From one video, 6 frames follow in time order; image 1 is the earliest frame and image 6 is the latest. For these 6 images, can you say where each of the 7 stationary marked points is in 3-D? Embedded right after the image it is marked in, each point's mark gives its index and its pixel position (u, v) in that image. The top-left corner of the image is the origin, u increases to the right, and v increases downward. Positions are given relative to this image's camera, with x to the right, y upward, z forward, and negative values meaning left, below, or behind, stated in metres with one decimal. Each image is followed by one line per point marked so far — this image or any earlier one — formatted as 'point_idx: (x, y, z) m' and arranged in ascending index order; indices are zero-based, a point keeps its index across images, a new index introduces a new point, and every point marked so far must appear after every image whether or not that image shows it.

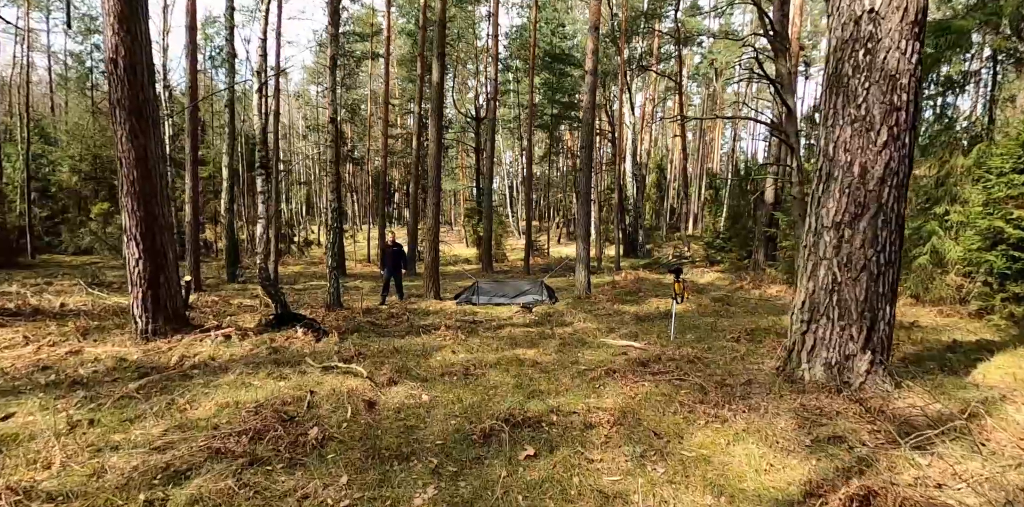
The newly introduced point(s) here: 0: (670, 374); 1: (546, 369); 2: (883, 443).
0: (+1.4, -1.0, +5.5) m
1: (+0.3, -1.0, +5.7) m
2: (+2.2, -1.1, +3.8) m
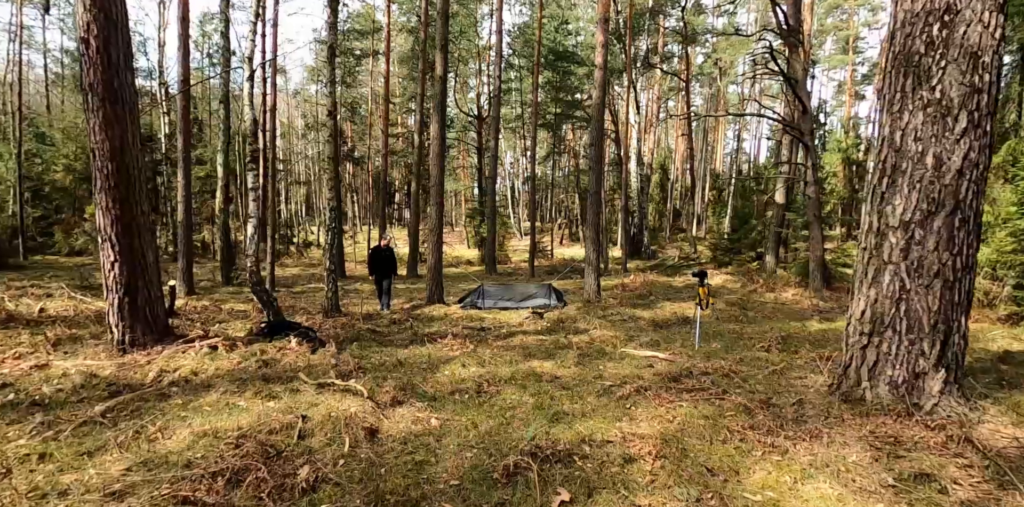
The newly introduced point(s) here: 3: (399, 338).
0: (+1.5, -1.1, +4.9) m
1: (+0.4, -1.1, +5.1) m
2: (+2.3, -1.1, +3.2) m
3: (-1.2, -0.9, +7.0) m
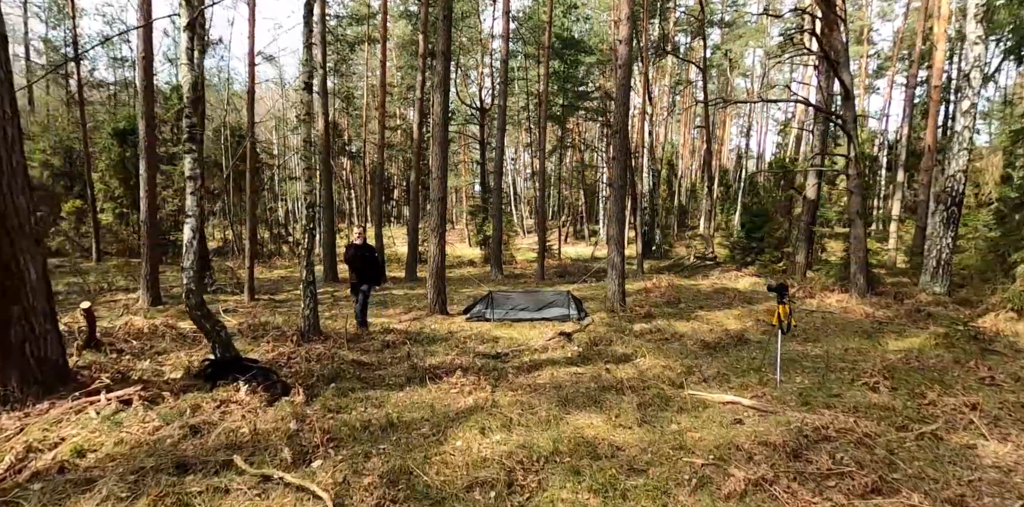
0: (+1.7, -1.1, +3.2) m
1: (+0.7, -1.1, +3.5) m
2: (+2.6, -1.2, +1.5) m
3: (-1.0, -1.0, +5.3) m
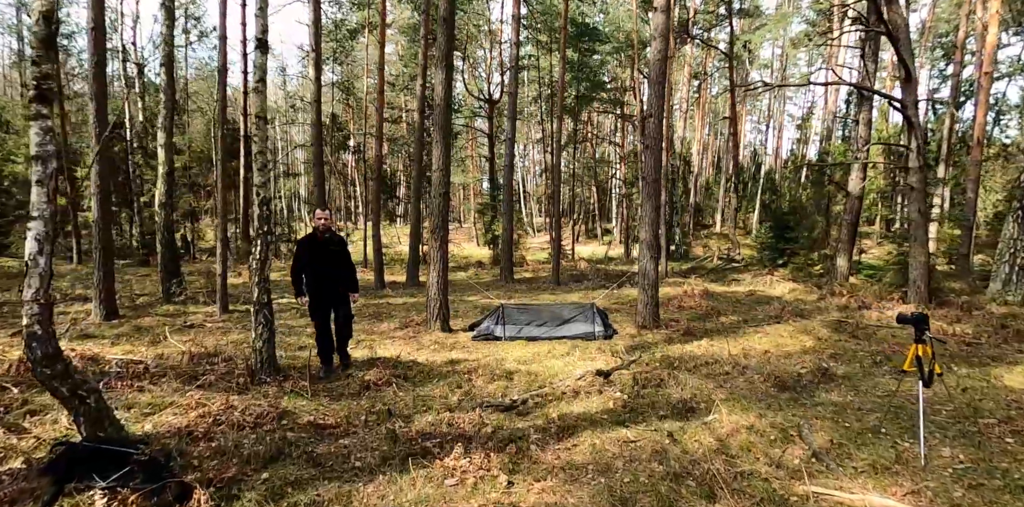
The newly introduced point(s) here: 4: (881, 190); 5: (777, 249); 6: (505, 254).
0: (+1.8, -1.3, +1.5) m
1: (+0.8, -1.3, +1.7) m
2: (+2.7, -1.3, -0.3) m
3: (-0.9, -1.1, +3.6) m
4: (+9.6, +1.7, +16.6) m
5: (+7.6, +0.1, +18.3) m
6: (-0.2, 0.0, +16.7) m
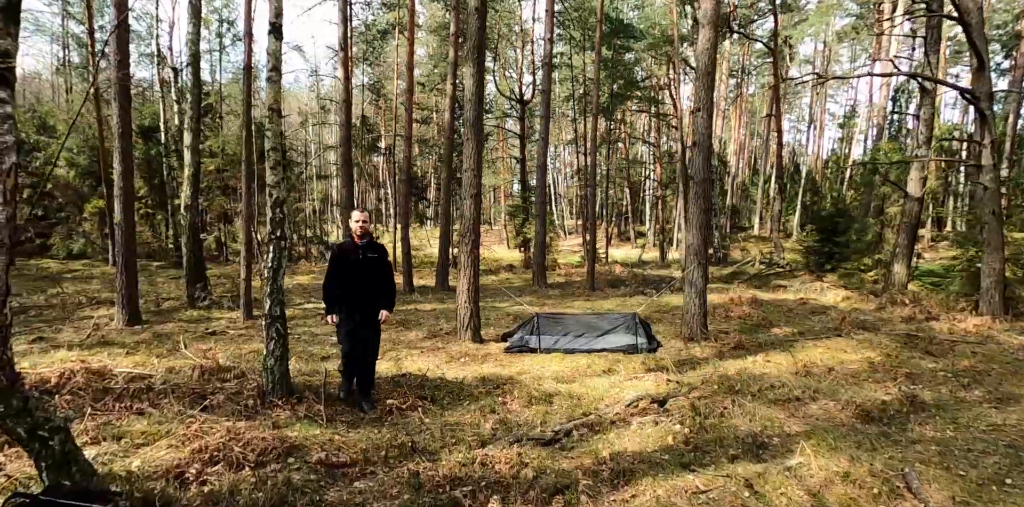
0: (+2.0, -1.3, +0.7) m
1: (+0.9, -1.3, +1.1) m
2: (+2.7, -1.4, -1.0) m
3: (-0.6, -1.2, +3.0) m
4: (+10.5, +1.5, +15.5) m
5: (+8.5, 0.0, +17.3) m
6: (+0.7, -0.1, +16.1) m
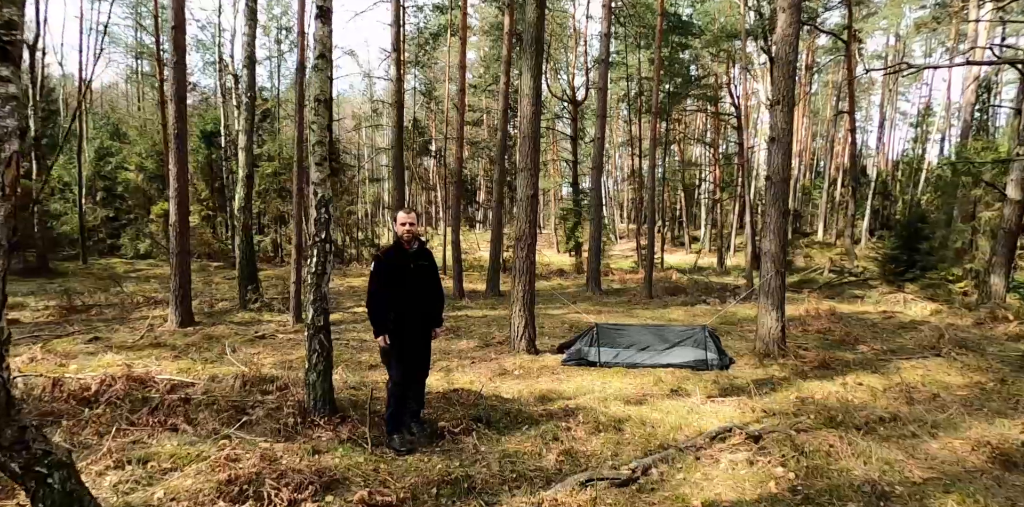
0: (+2.1, -1.4, 0.0) m
1: (+1.1, -1.3, +0.4) m
2: (+2.7, -1.4, -1.8) m
3: (-0.3, -1.2, +2.5) m
4: (+11.7, +1.3, +14.1) m
5: (+9.9, -0.2, +16.0) m
6: (+2.0, -0.2, +15.5) m
